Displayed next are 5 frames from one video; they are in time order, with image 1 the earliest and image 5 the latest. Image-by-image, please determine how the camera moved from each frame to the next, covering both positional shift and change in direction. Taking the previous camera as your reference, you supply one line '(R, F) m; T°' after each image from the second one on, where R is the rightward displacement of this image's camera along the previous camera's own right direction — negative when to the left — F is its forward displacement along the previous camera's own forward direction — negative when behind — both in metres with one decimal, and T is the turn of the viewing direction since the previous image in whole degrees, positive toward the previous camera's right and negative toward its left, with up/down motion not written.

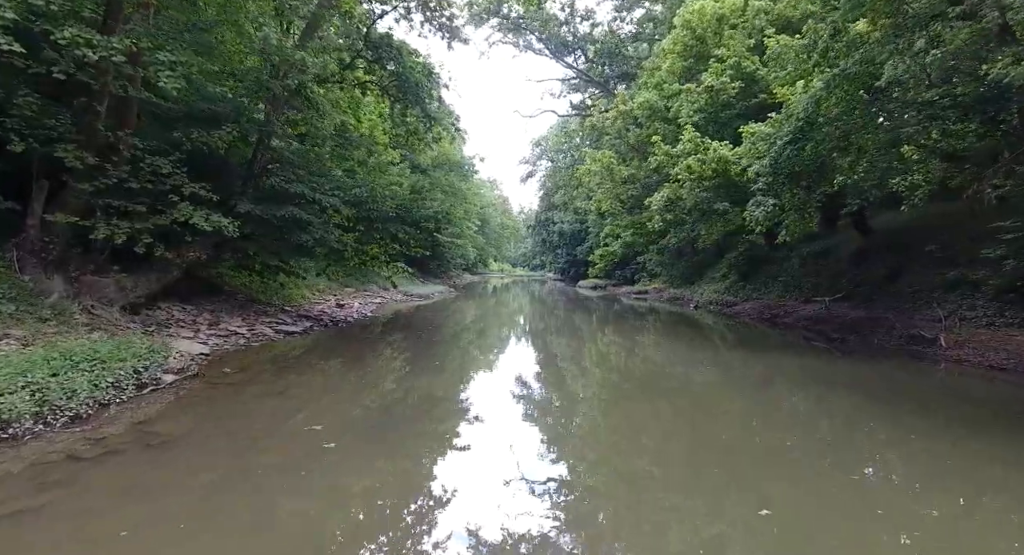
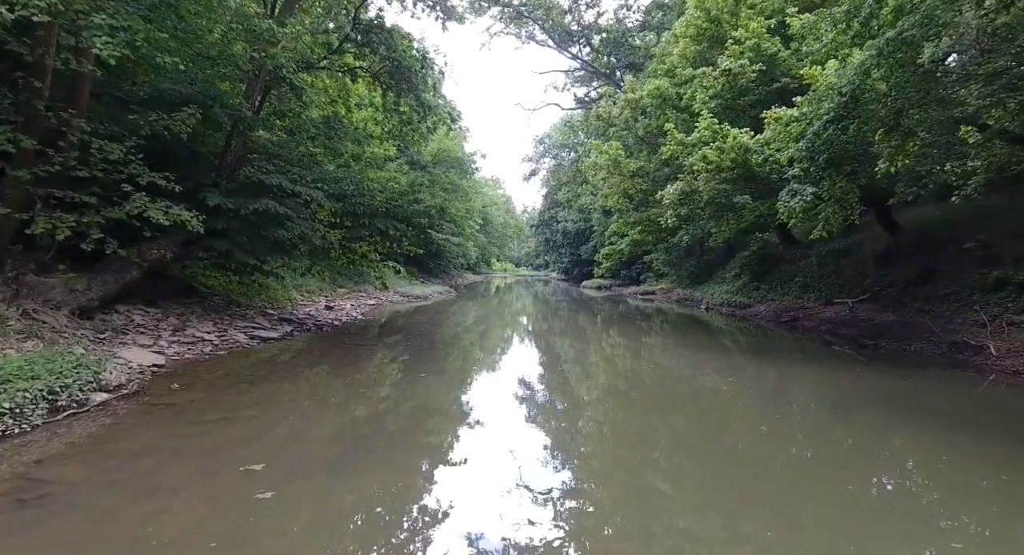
(+0.1, +1.0) m; 0°
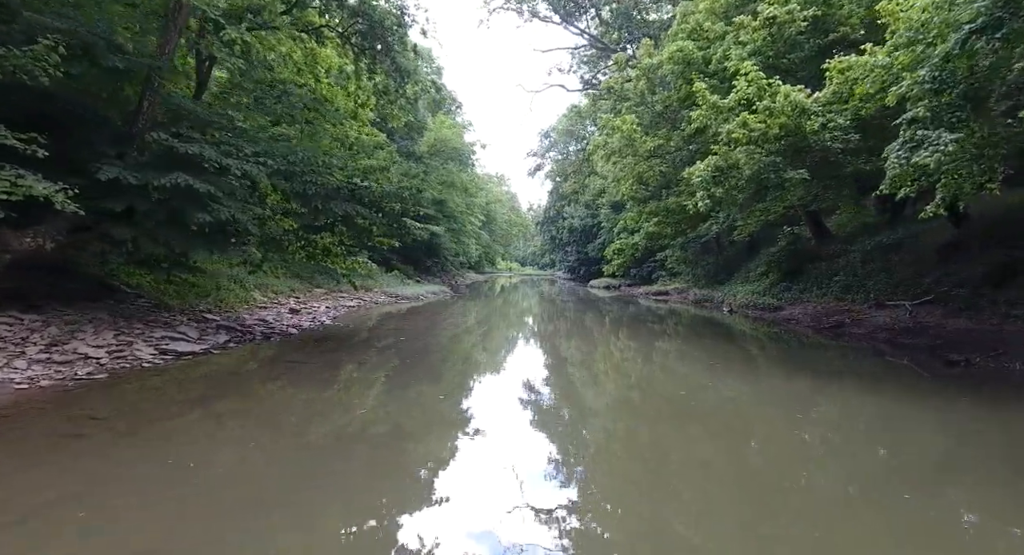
(+0.3, +2.2) m; -1°
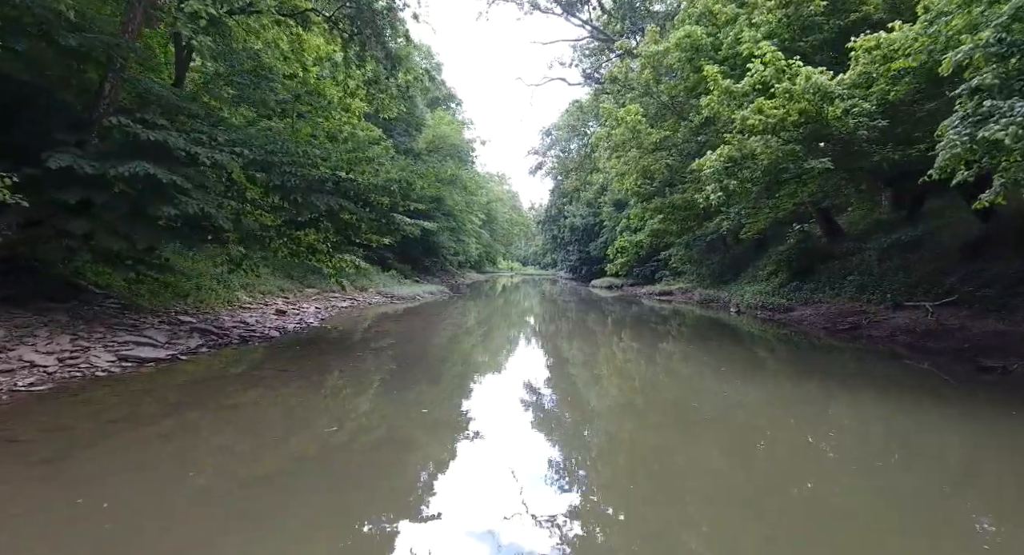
(+0.1, +0.7) m; 0°
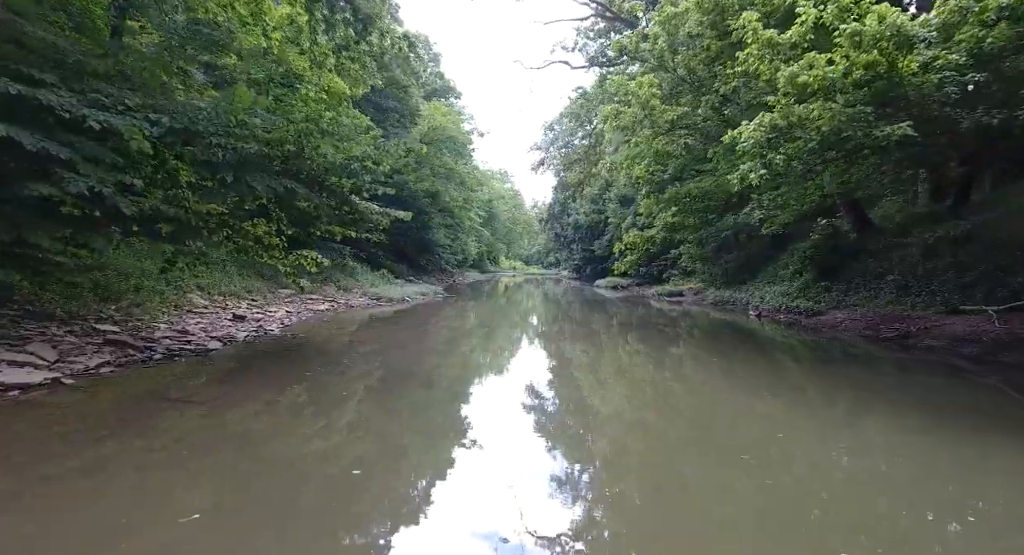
(+0.2, +1.7) m; 0°
